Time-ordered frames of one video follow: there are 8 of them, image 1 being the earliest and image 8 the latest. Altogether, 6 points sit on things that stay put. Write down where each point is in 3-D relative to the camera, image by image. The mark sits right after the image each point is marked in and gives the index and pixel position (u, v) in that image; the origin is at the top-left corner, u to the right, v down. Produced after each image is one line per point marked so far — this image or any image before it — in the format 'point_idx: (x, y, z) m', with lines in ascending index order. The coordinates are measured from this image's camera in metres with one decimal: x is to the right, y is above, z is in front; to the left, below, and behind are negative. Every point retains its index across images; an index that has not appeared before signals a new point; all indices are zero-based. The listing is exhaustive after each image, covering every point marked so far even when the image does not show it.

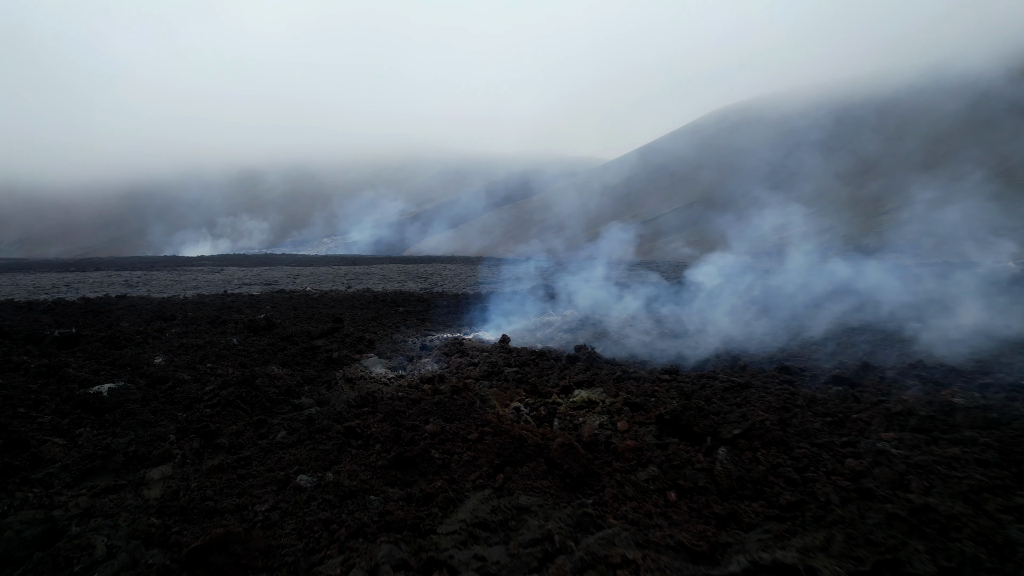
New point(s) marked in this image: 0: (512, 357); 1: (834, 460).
0: (0.0, -0.8, +7.8) m
1: (+1.9, -1.0, +4.1) m
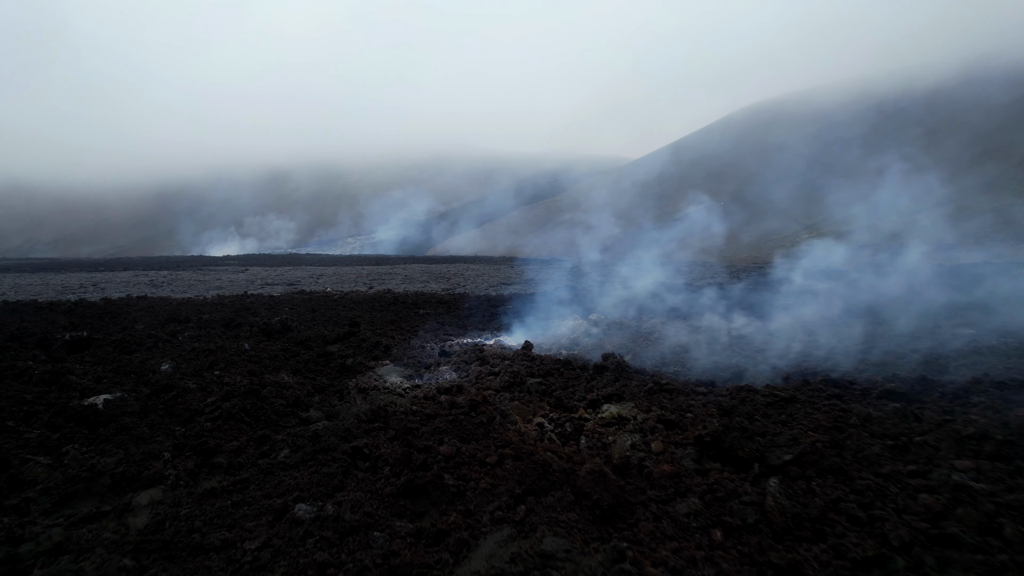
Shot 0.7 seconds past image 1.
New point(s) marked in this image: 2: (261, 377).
0: (+0.2, -0.8, +7.4) m
1: (+2.0, -1.1, +3.6) m
2: (-2.6, -0.9, +7.2) m
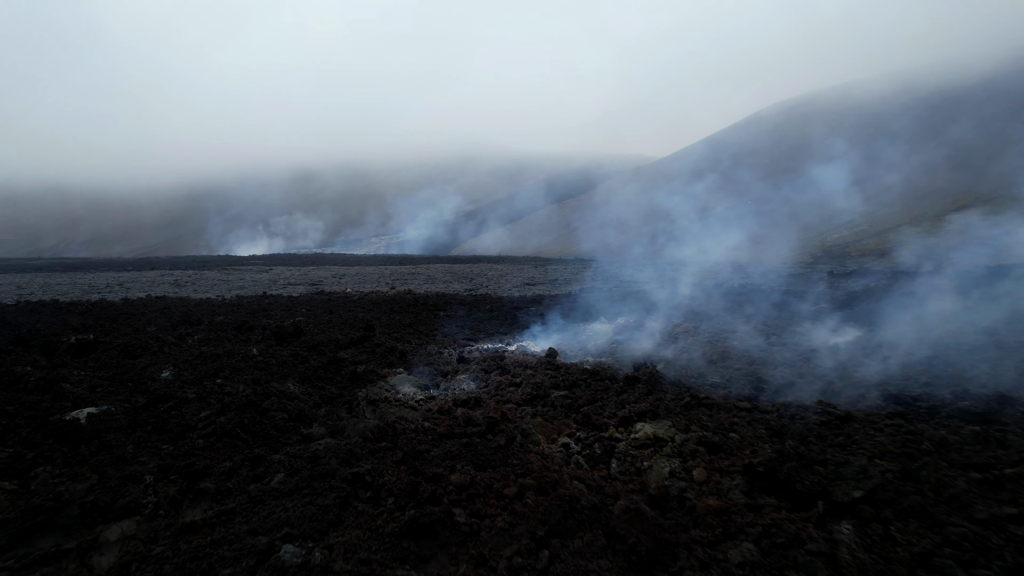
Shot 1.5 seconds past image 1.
0: (+0.5, -0.8, +6.8) m
1: (+2.1, -1.1, +2.9) m
2: (-2.4, -1.0, +6.8) m
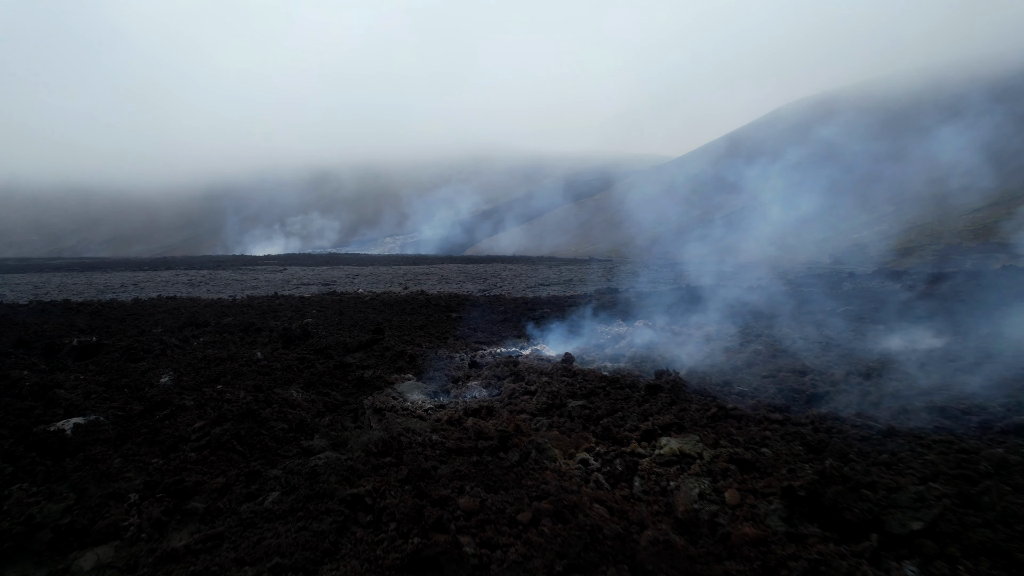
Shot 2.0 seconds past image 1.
0: (+0.6, -0.9, +6.4) m
1: (+2.2, -1.1, +2.5) m
2: (-2.2, -1.0, +6.5) m
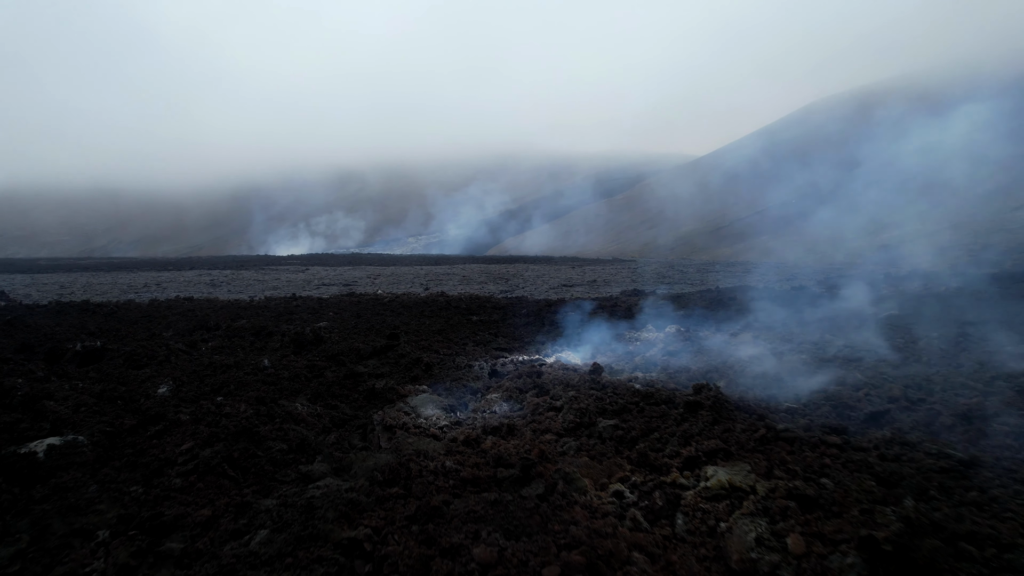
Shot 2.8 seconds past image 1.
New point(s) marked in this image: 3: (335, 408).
0: (+0.8, -0.9, +5.8) m
1: (+2.2, -1.2, +1.9) m
2: (-2.0, -1.0, +6.0) m
3: (-1.5, -1.0, +6.1) m
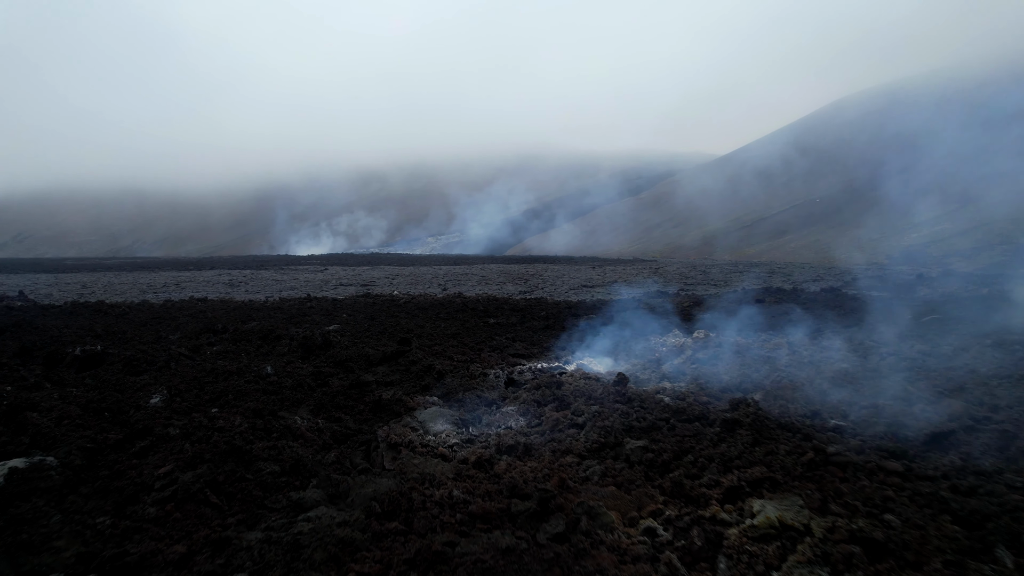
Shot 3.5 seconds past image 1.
0: (+0.9, -0.9, +5.3) m
1: (+2.2, -1.2, +1.3) m
2: (-1.9, -1.0, +5.5) m
3: (-1.4, -1.1, +5.6) m
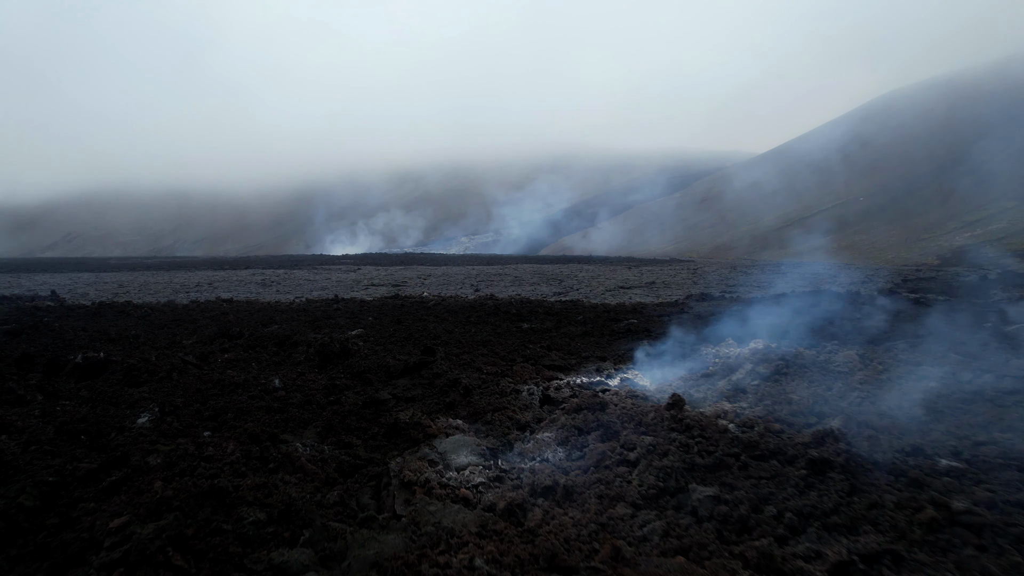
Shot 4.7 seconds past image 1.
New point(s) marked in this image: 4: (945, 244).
0: (+1.2, -1.0, +4.4) m
1: (+2.3, -1.3, +0.4) m
2: (-1.7, -1.1, +4.8) m
3: (-1.1, -1.1, +4.9) m
4: (+11.9, +1.2, +19.4) m
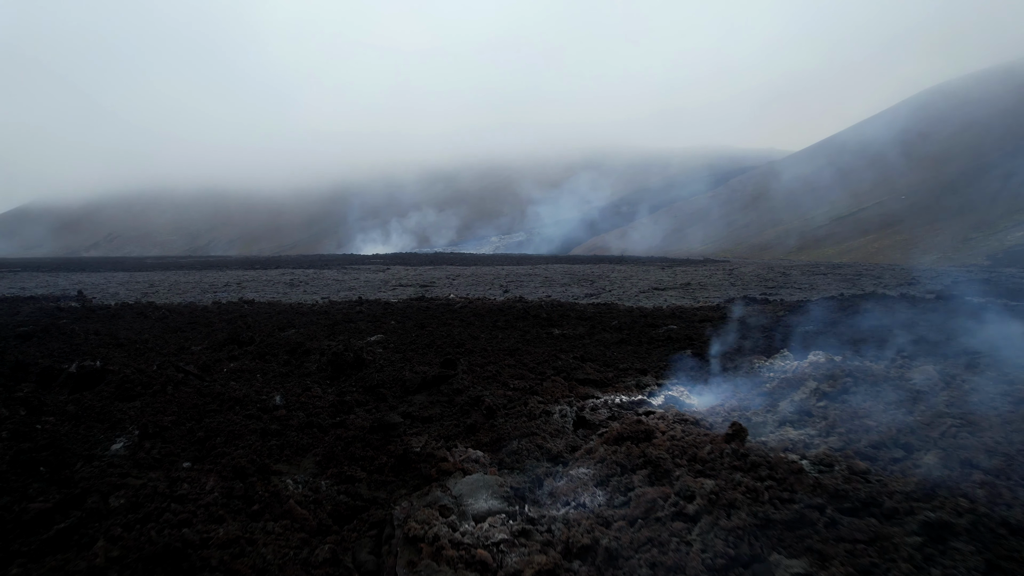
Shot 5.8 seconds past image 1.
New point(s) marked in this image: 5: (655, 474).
0: (+1.3, -1.0, +3.6) m
1: (+2.3, -1.3, -0.5) m
2: (-1.5, -1.1, +4.0) m
3: (-1.0, -1.2, +4.1) m
4: (+12.7, +1.1, +18.1) m
5: (+0.8, -1.1, +4.0) m
